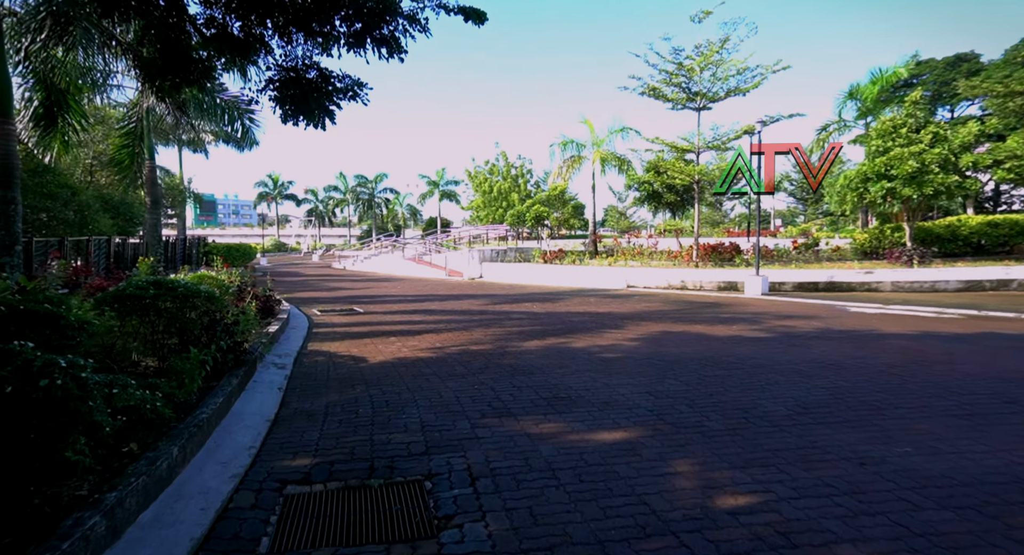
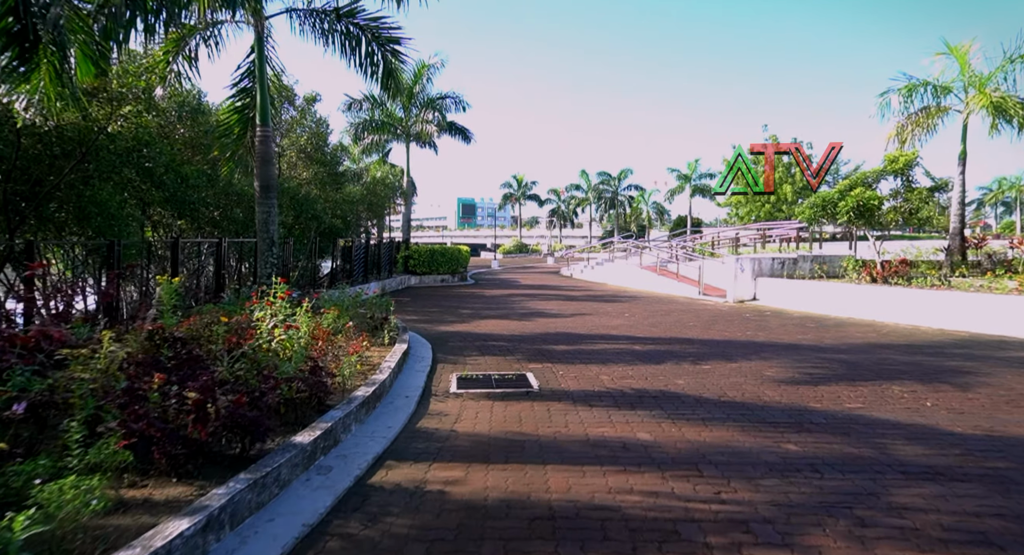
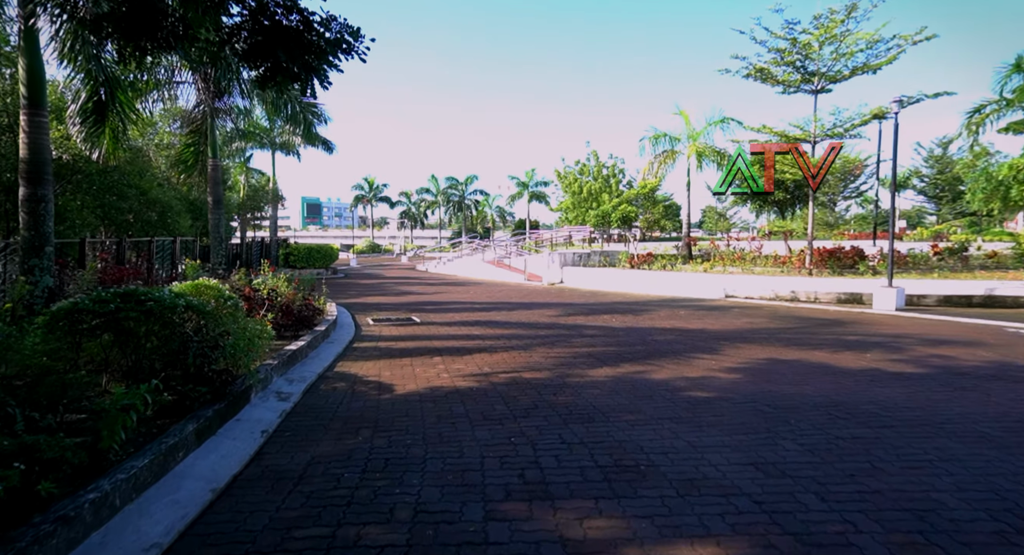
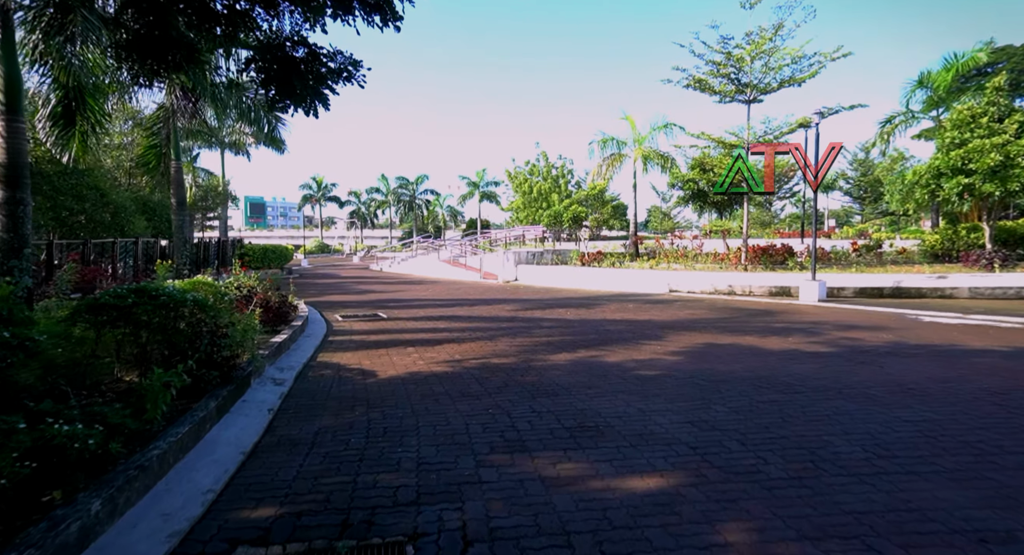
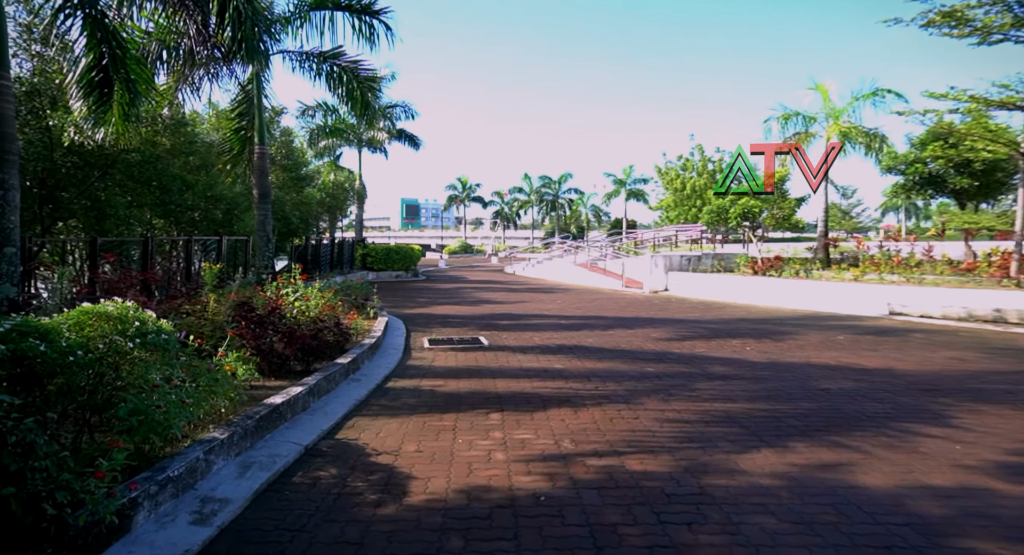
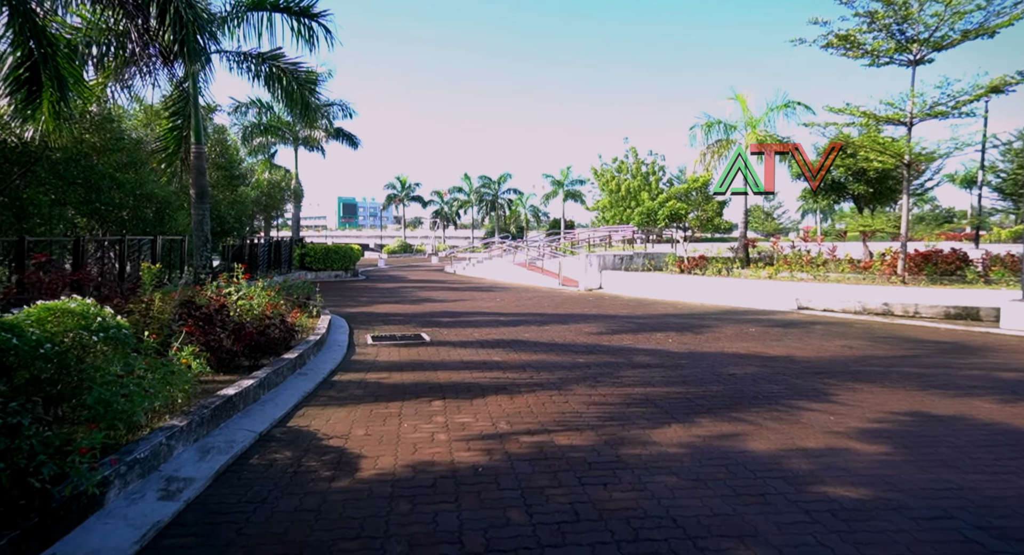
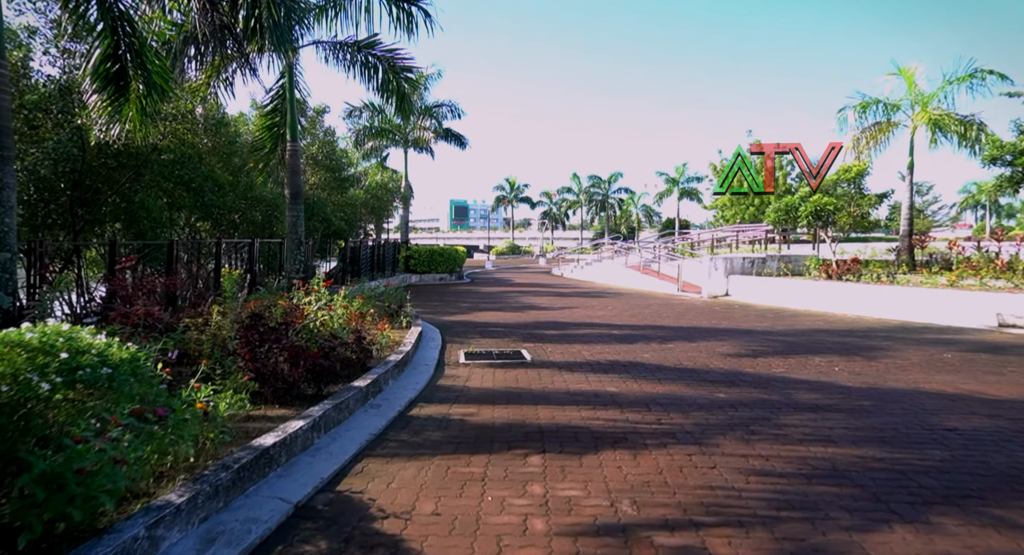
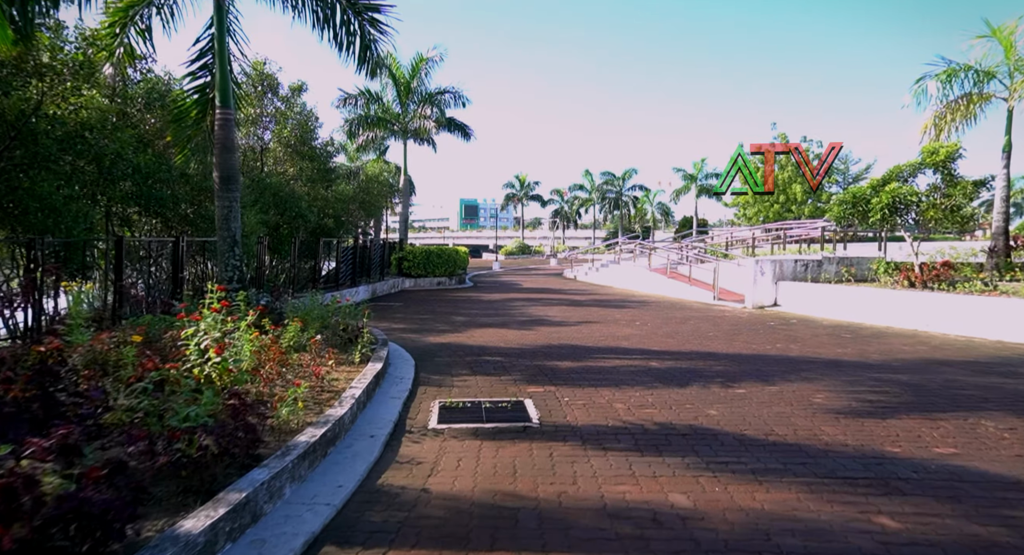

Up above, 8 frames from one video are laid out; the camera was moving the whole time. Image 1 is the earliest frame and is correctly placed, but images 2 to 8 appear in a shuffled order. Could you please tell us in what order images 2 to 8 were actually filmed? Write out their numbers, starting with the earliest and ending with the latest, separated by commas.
4, 3, 6, 5, 7, 2, 8
